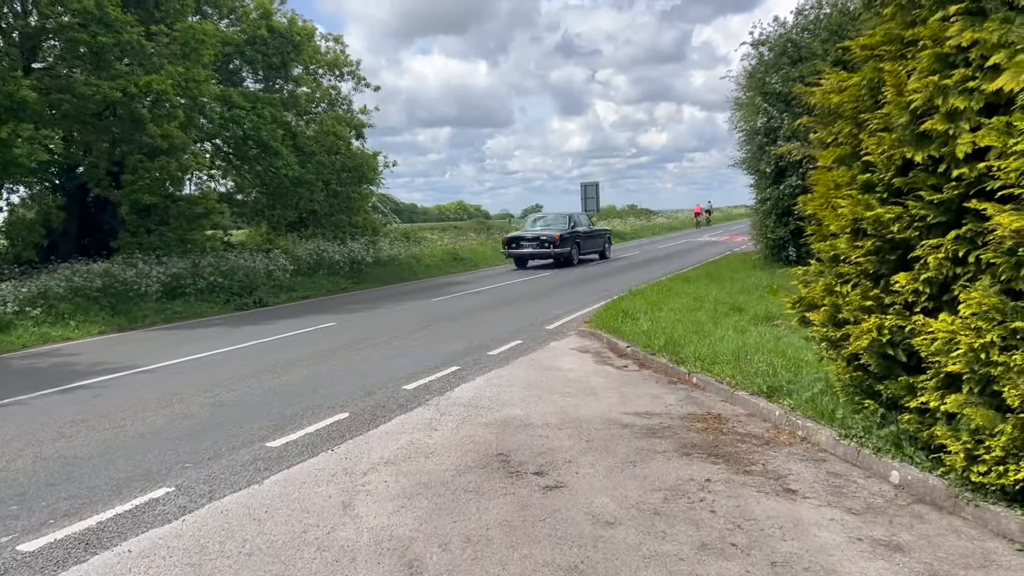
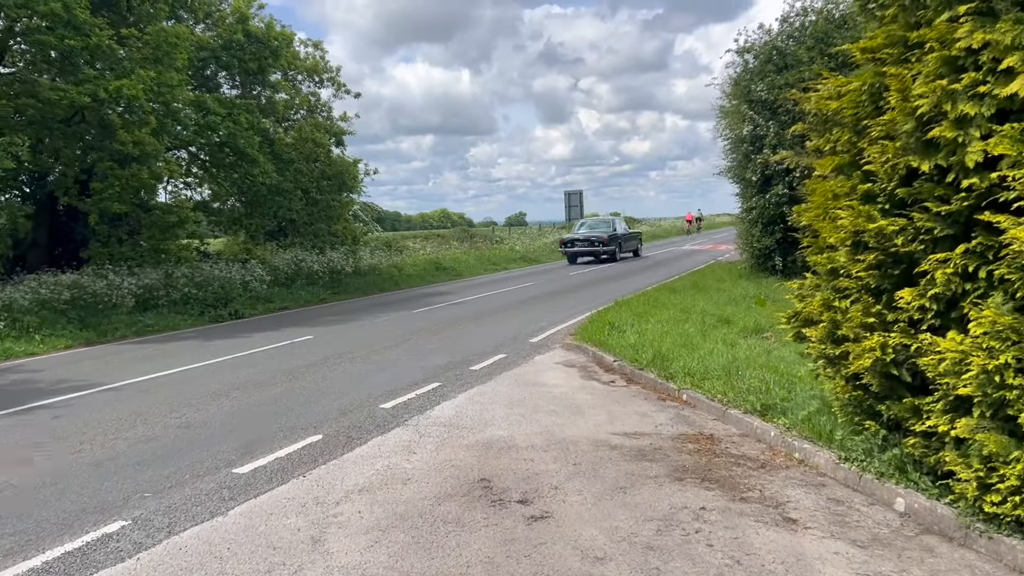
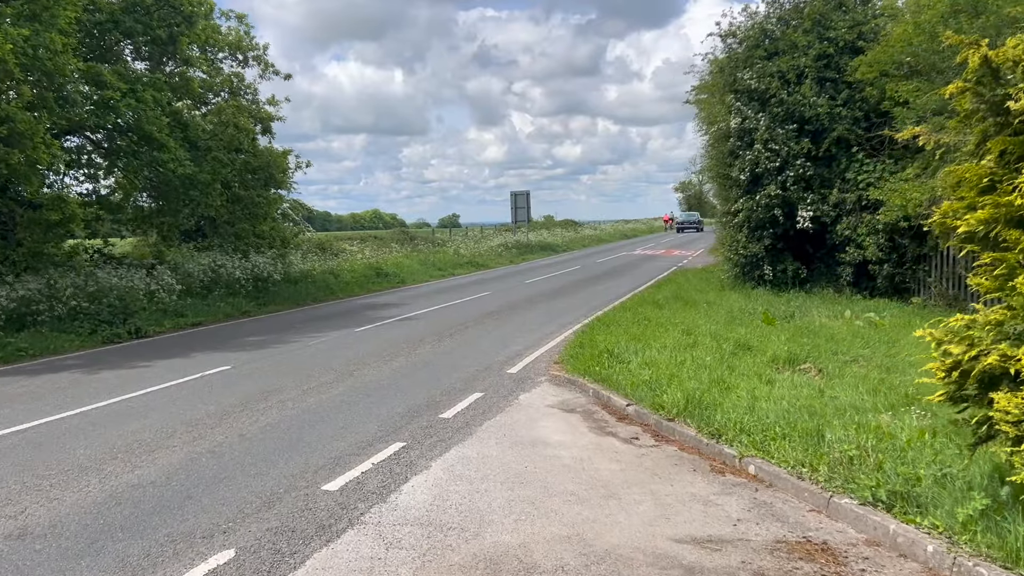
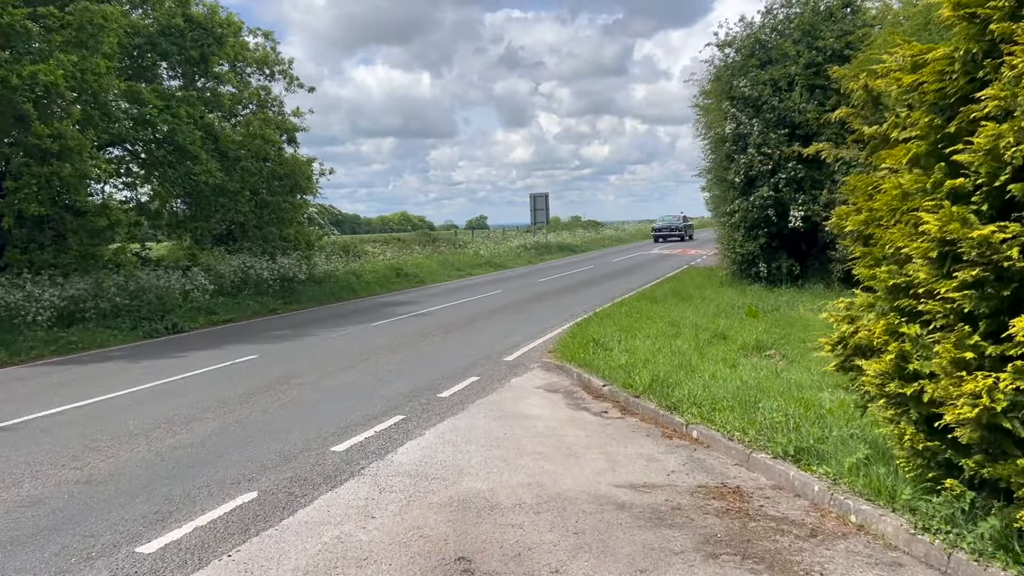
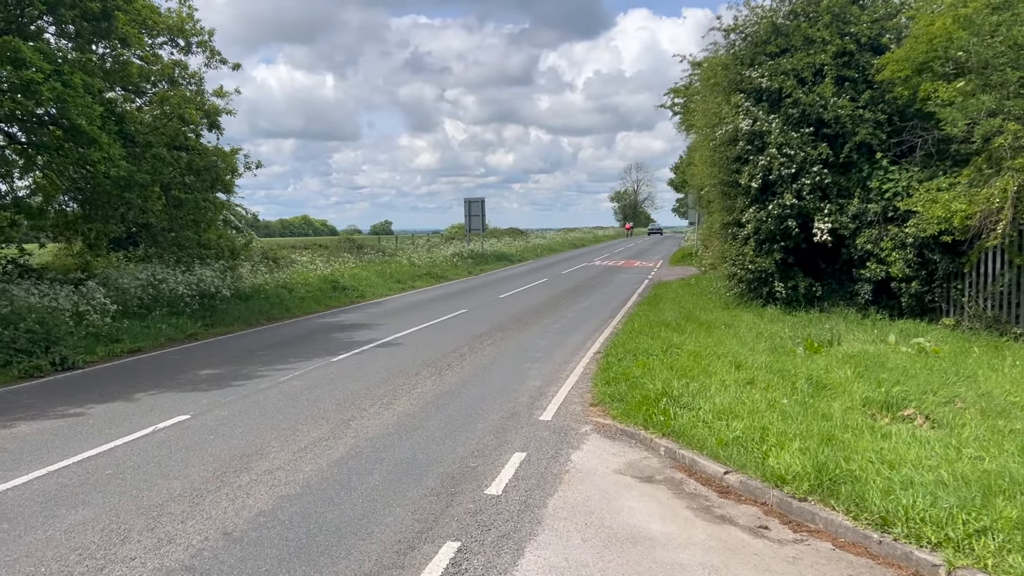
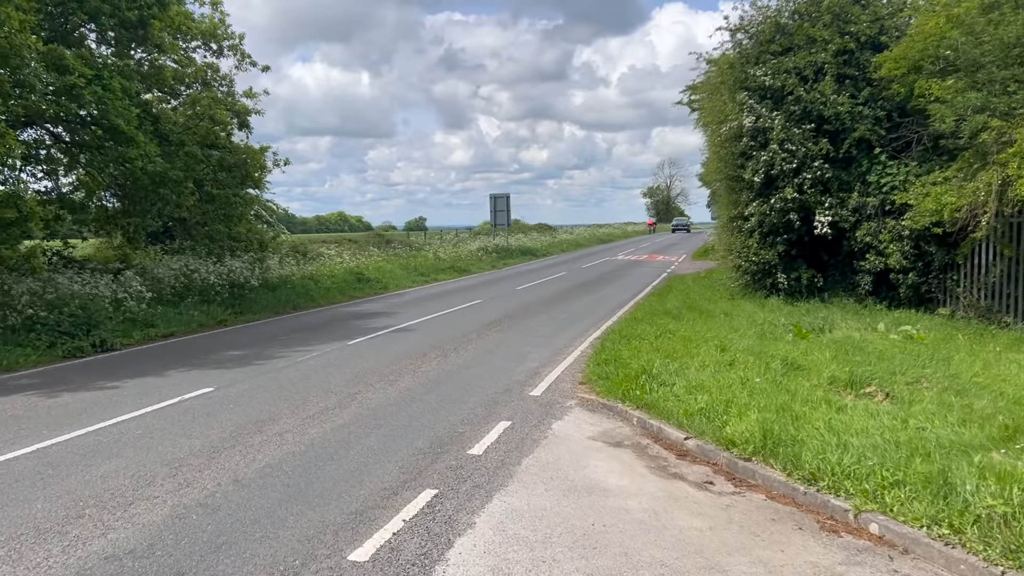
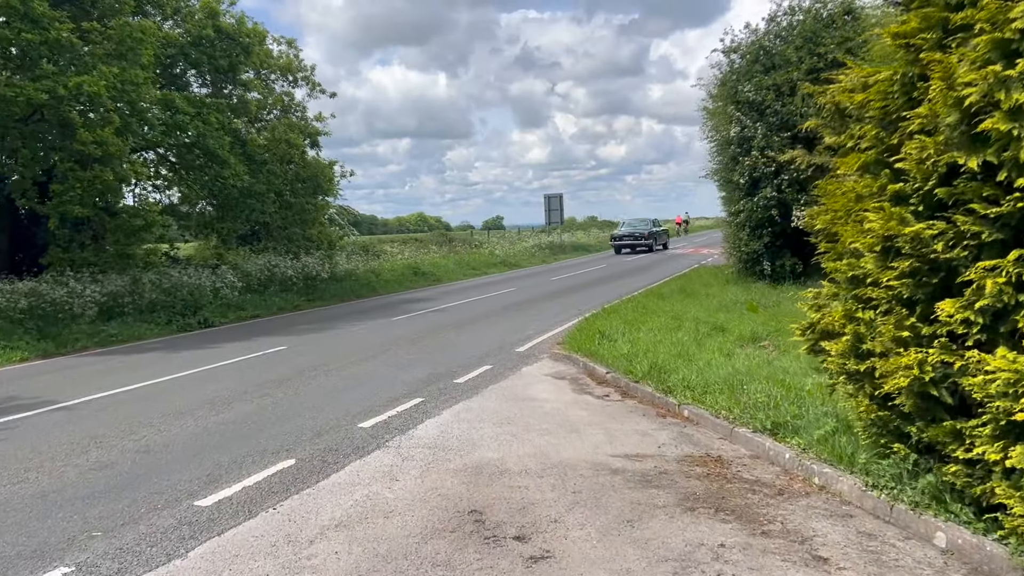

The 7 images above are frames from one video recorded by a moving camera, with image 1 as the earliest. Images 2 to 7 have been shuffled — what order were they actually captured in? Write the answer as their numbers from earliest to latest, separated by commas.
2, 7, 4, 3, 6, 5
